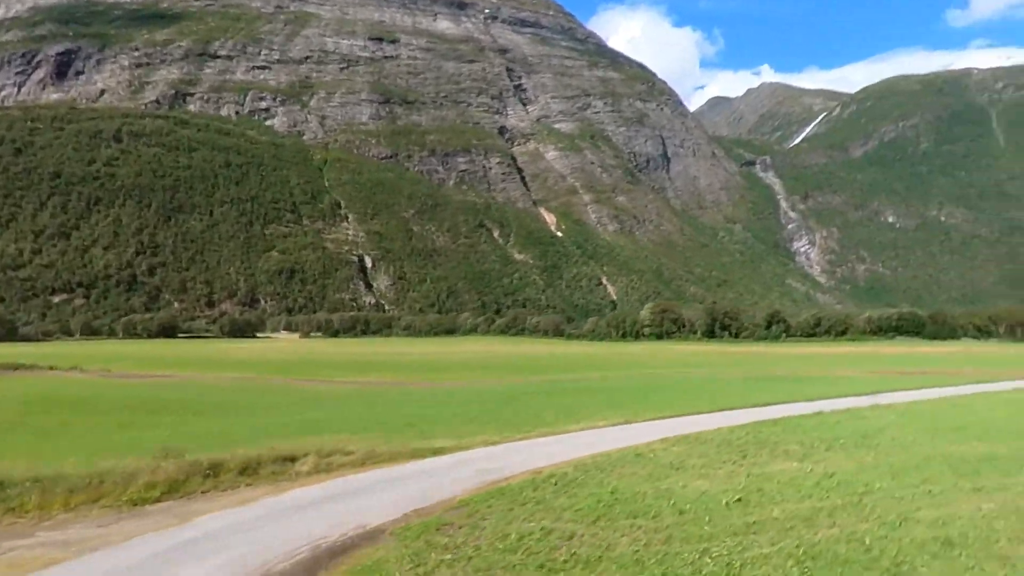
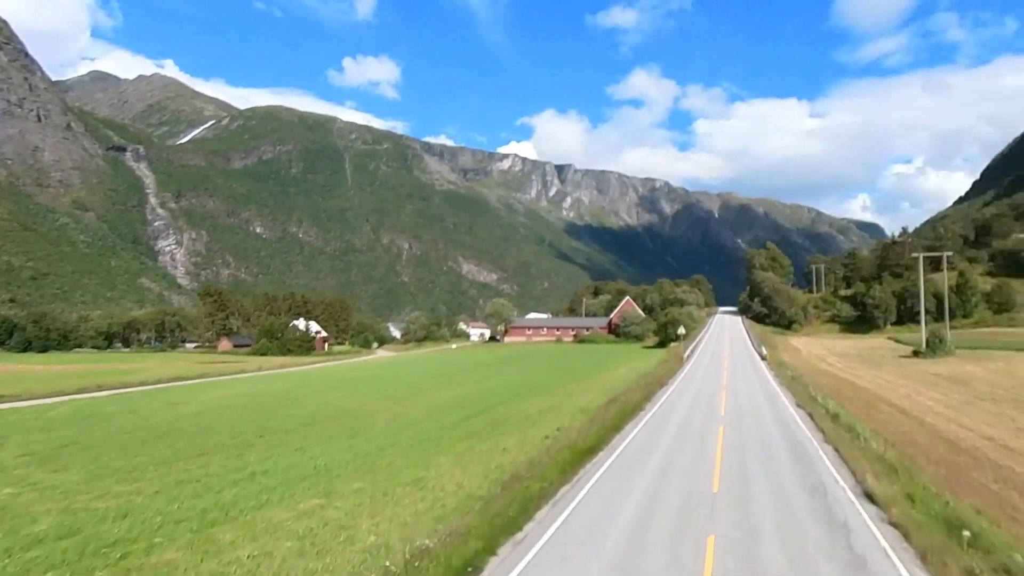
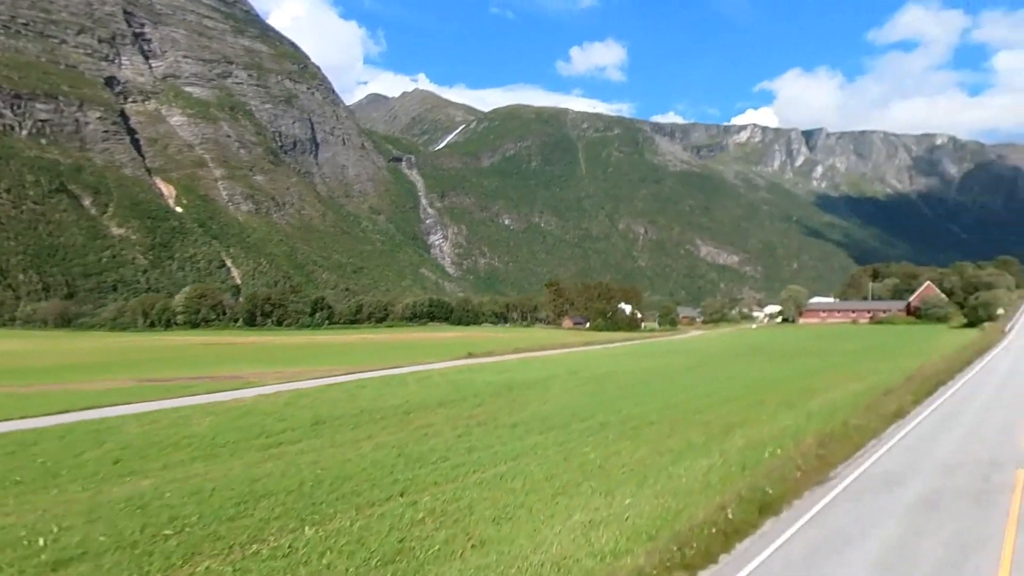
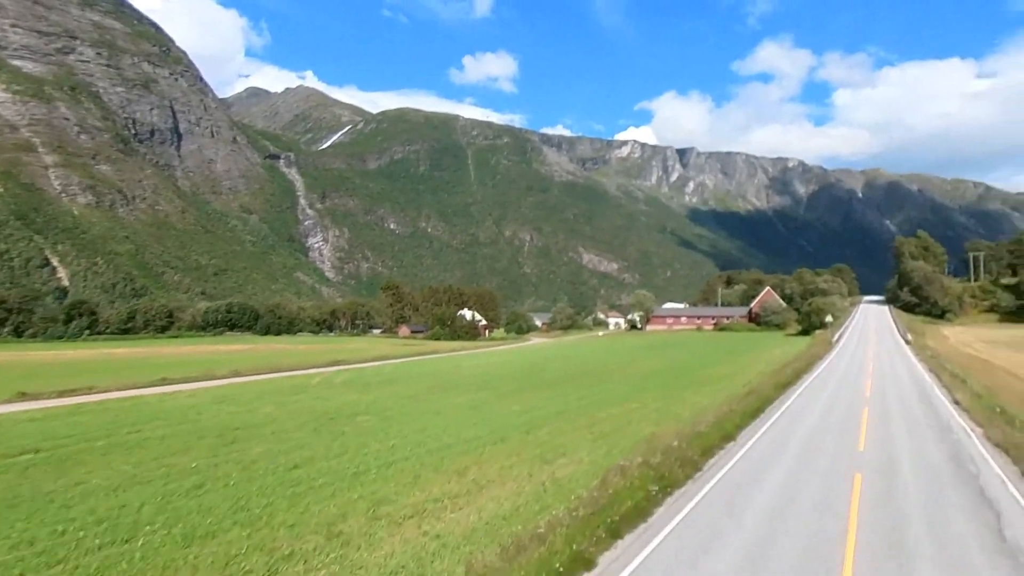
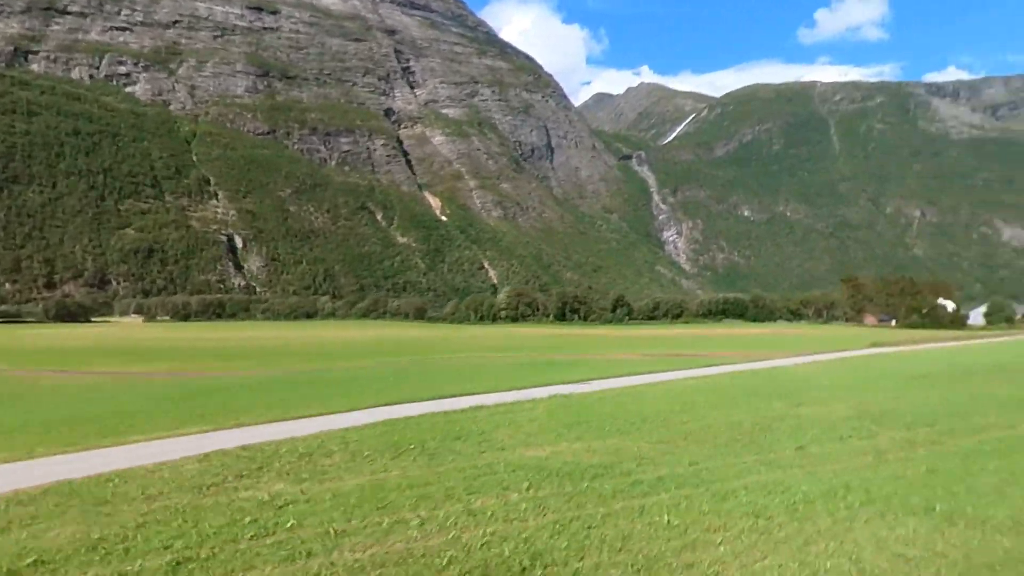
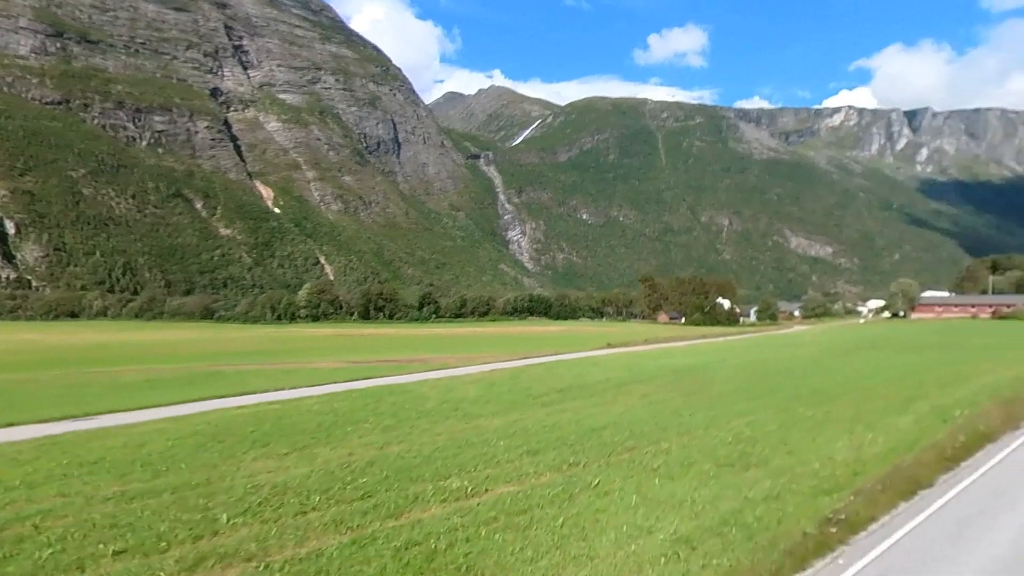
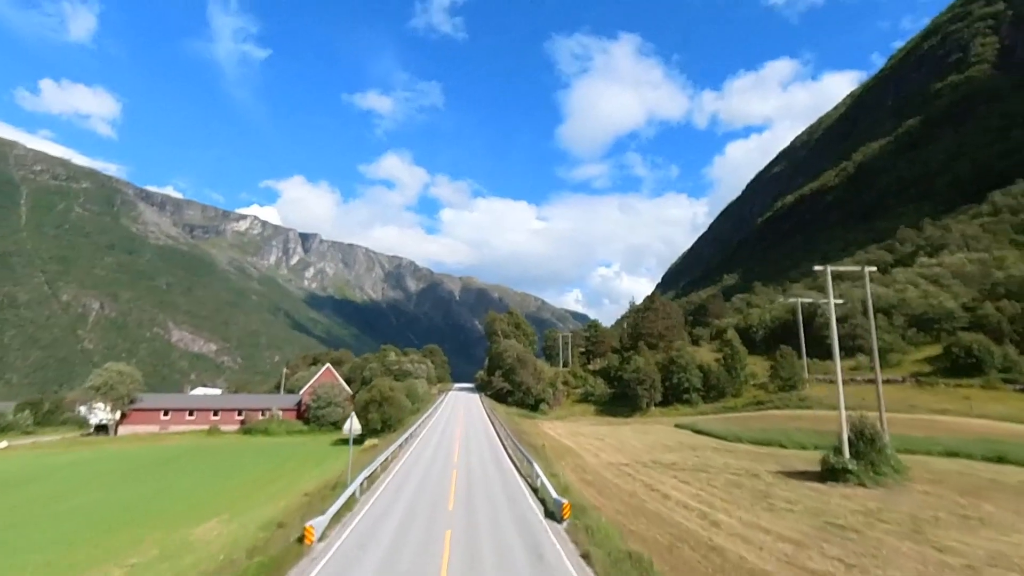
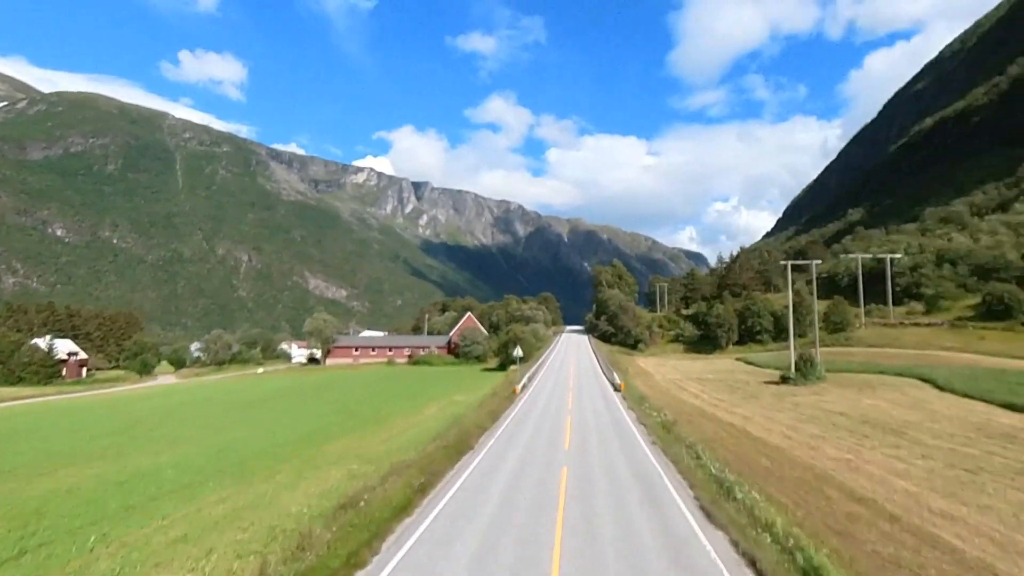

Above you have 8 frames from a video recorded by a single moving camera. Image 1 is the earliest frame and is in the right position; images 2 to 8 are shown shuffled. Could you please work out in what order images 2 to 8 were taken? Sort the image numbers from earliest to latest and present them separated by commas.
5, 6, 3, 4, 2, 8, 7
